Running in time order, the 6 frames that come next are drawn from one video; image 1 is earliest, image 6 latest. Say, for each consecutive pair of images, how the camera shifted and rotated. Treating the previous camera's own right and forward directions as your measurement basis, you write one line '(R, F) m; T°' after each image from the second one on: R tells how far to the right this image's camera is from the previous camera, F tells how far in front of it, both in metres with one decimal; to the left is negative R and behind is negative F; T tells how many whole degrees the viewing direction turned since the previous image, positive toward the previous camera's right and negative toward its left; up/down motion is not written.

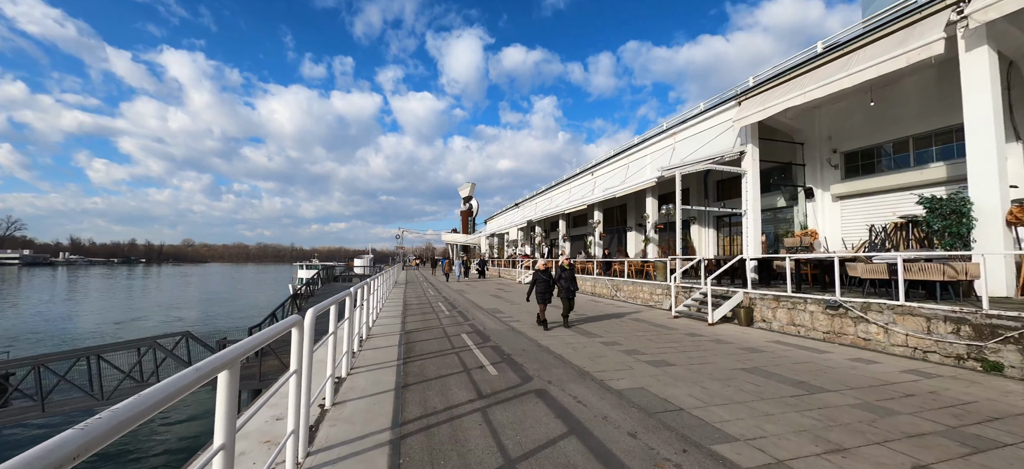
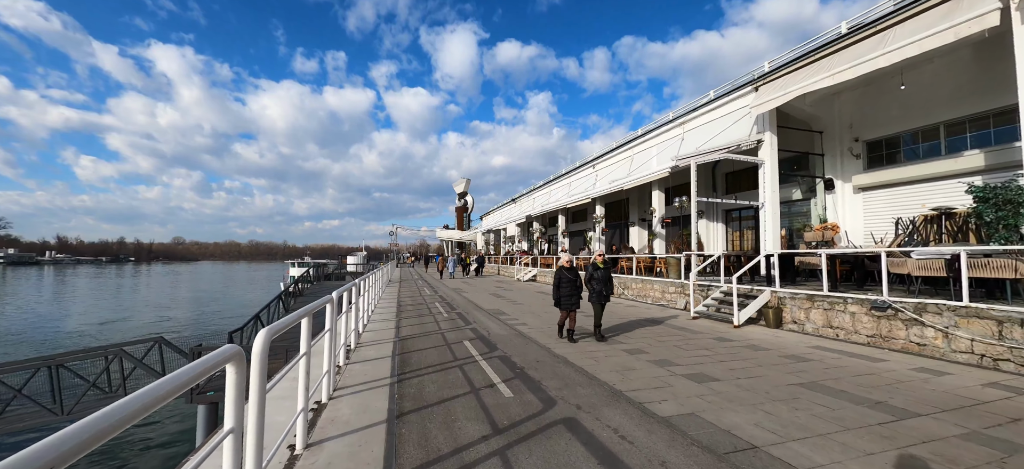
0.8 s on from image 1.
(-0.3, +0.9) m; +1°
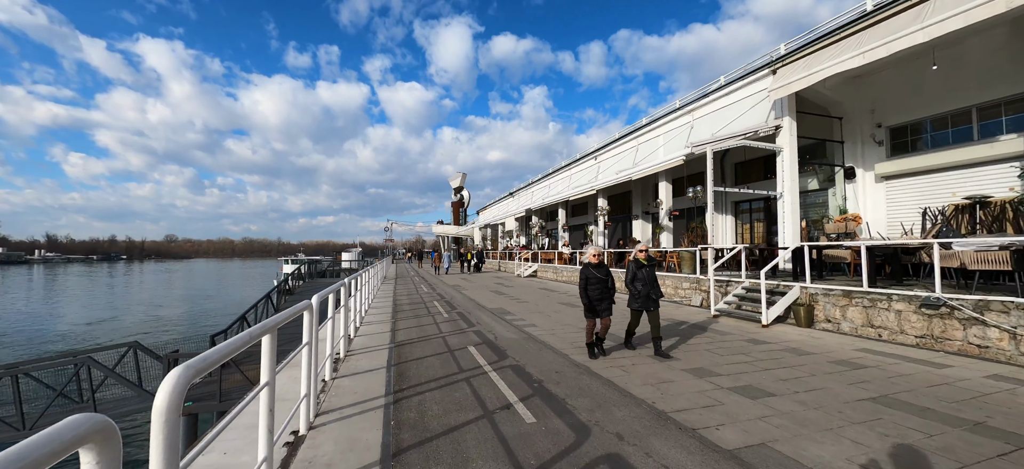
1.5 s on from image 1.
(-0.2, +0.8) m; +1°
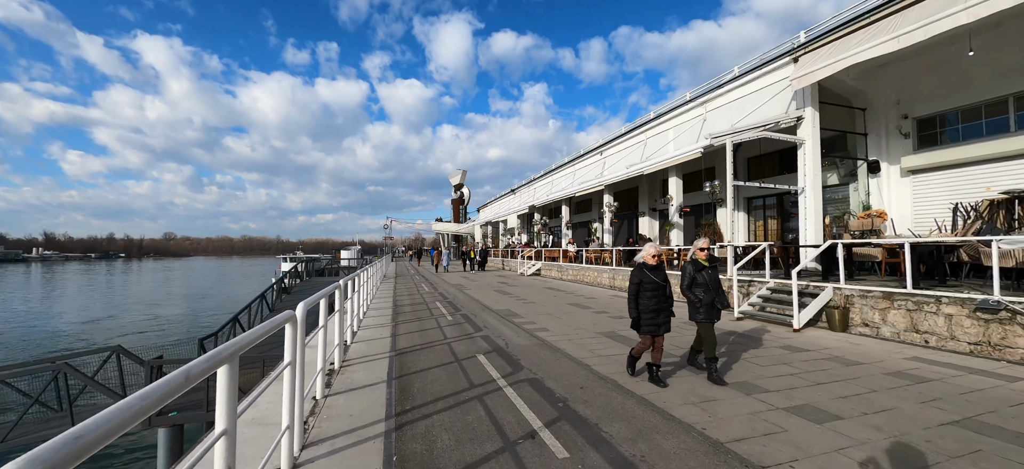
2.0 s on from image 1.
(-0.2, +0.6) m; 0°
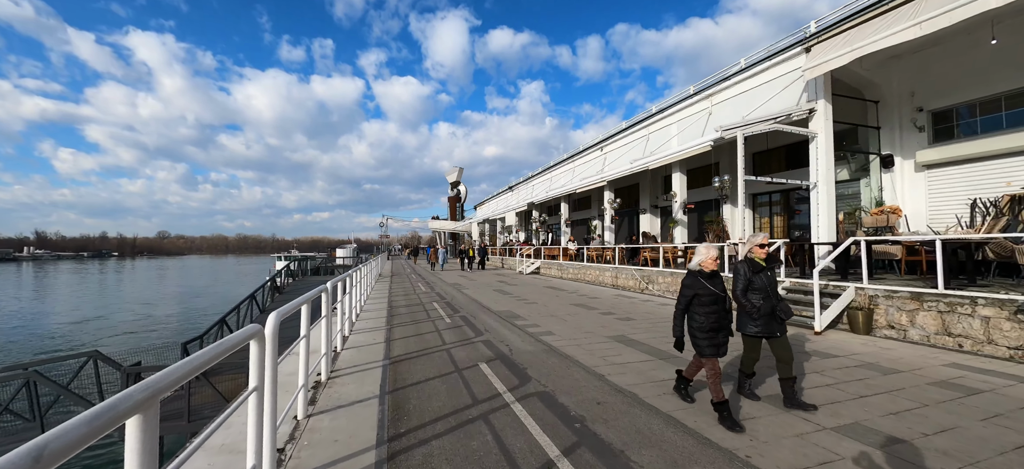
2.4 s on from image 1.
(-0.1, +0.5) m; +1°
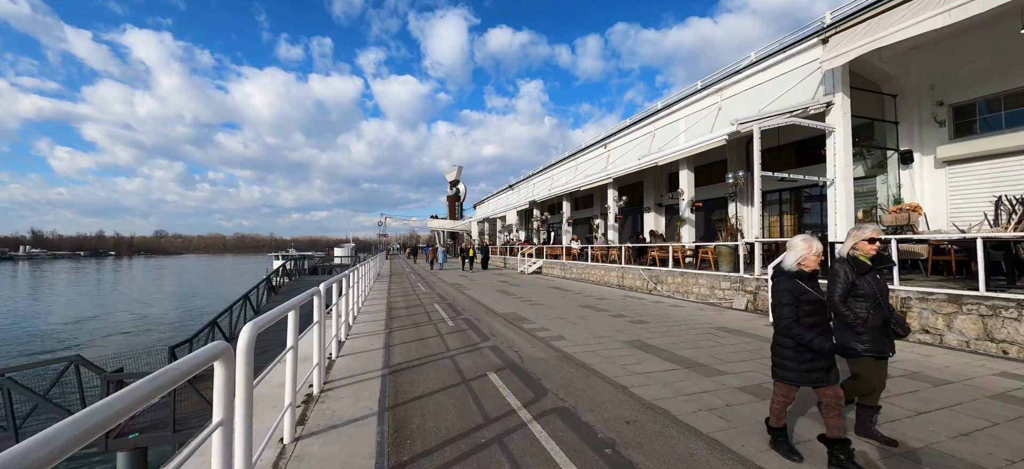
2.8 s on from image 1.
(-0.2, +0.5) m; 0°
